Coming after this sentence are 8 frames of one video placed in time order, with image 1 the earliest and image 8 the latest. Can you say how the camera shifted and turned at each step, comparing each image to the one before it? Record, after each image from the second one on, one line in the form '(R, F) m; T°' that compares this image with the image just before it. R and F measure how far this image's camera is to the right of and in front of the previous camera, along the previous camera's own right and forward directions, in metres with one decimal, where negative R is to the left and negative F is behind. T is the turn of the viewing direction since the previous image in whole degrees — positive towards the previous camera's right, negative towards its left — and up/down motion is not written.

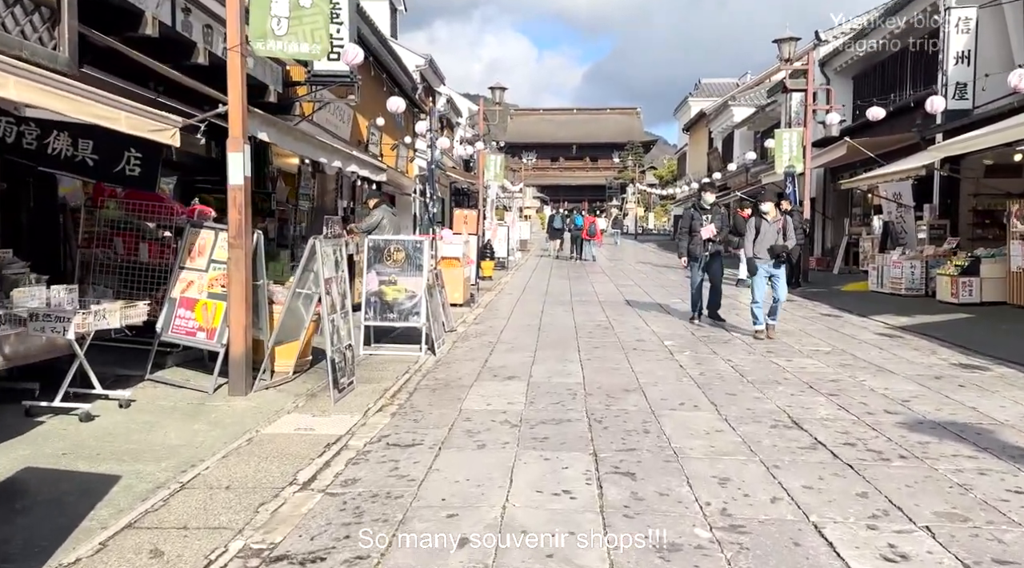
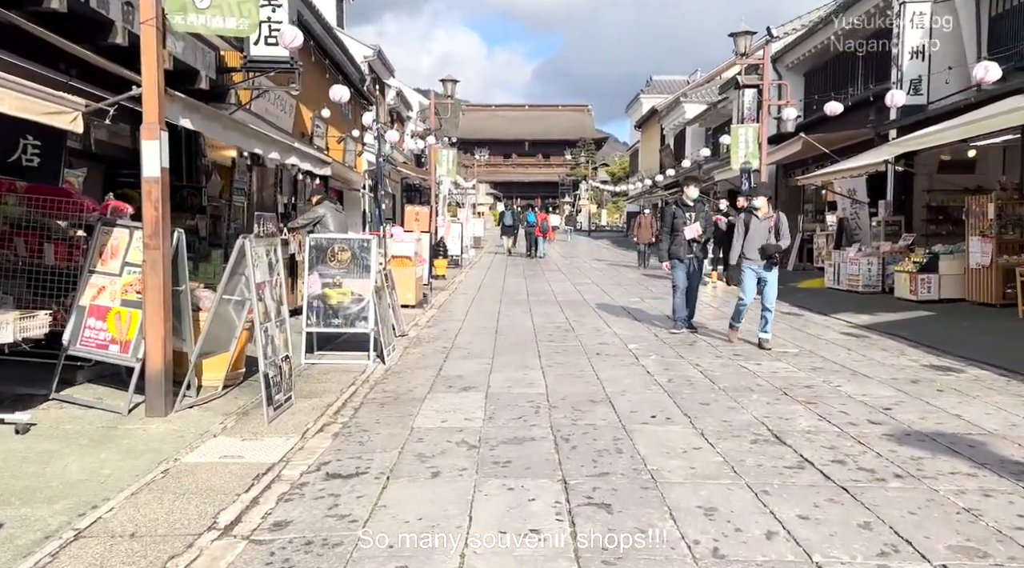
(0.0, +0.5) m; +3°
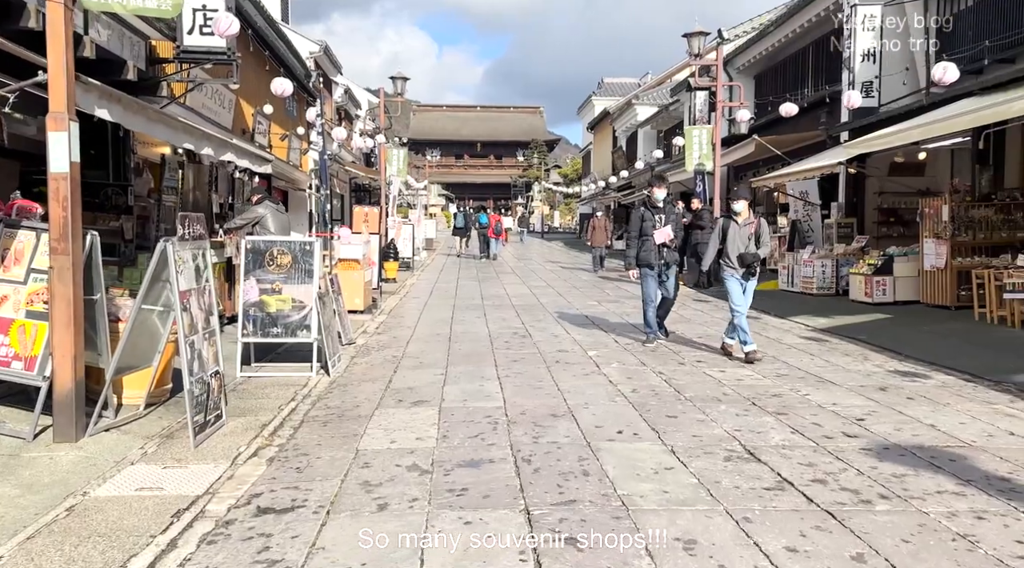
(0.0, +0.4) m; +3°
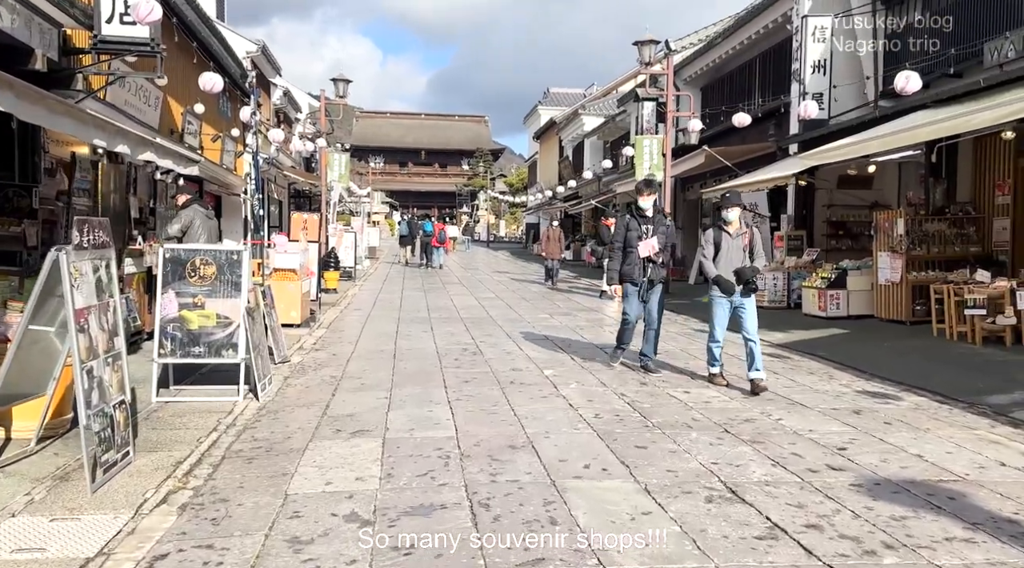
(-0.1, +0.6) m; +4°
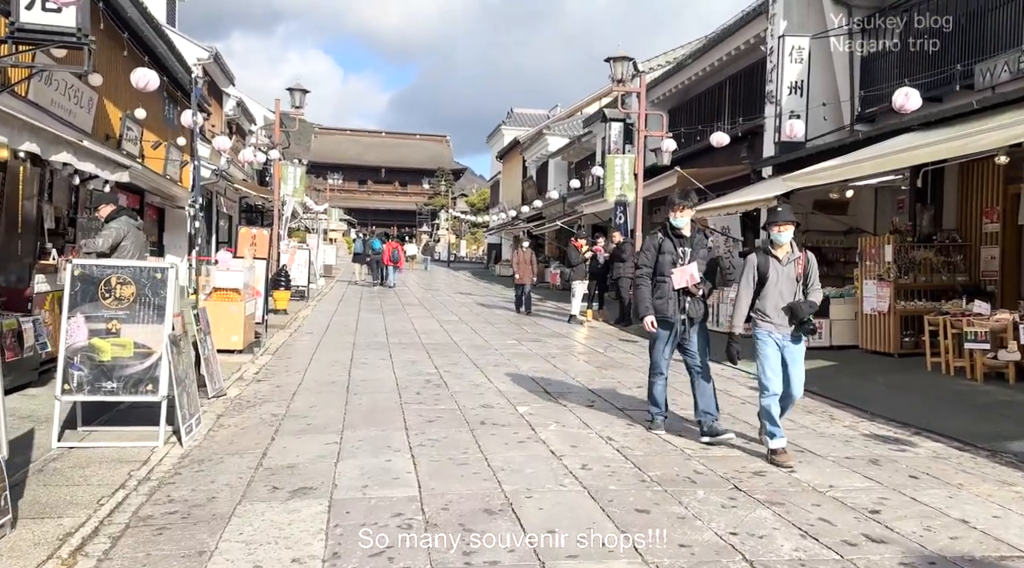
(-0.1, +0.9) m; +3°
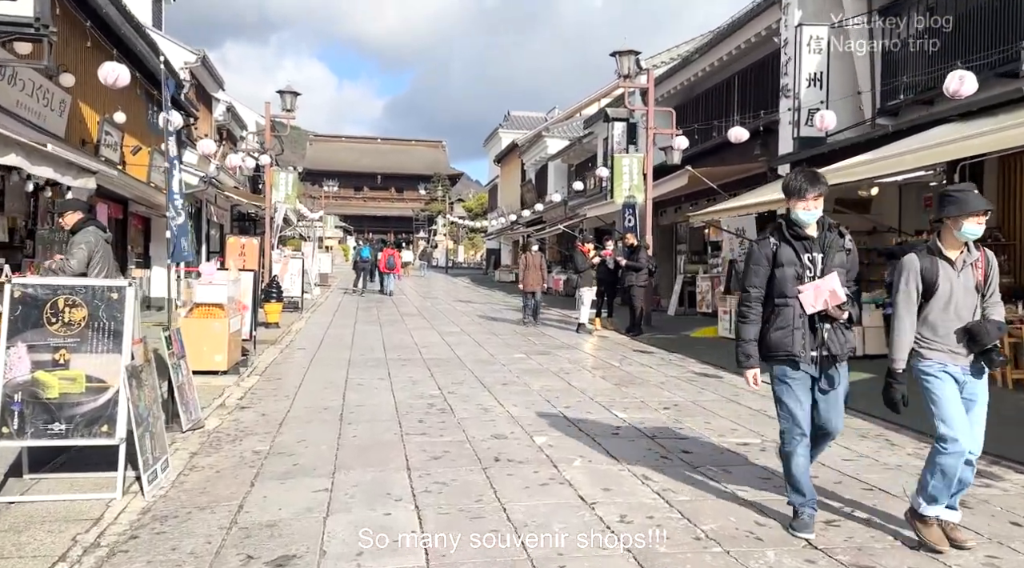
(-0.1, +0.8) m; 0°
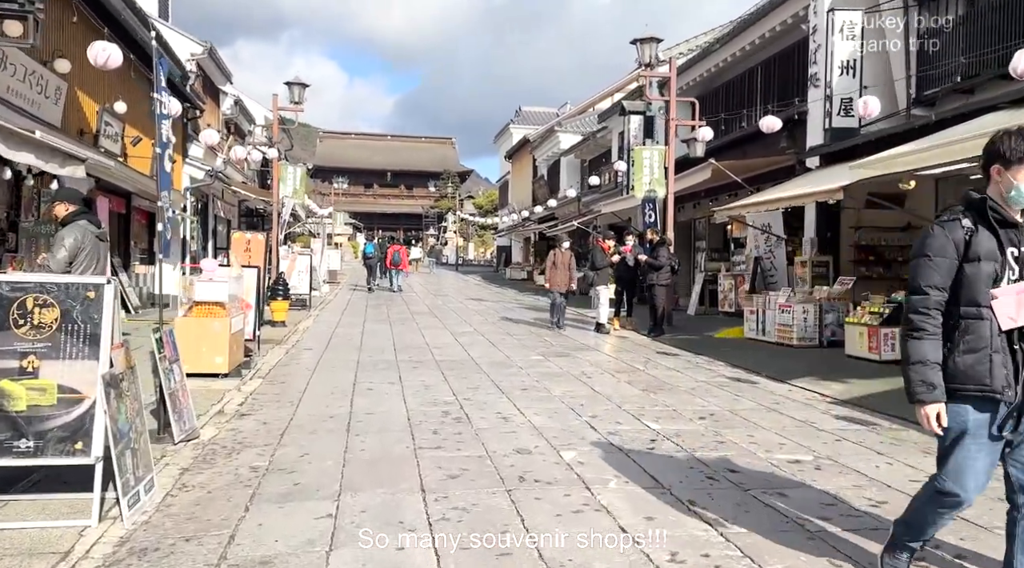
(-0.1, +0.6) m; -1°
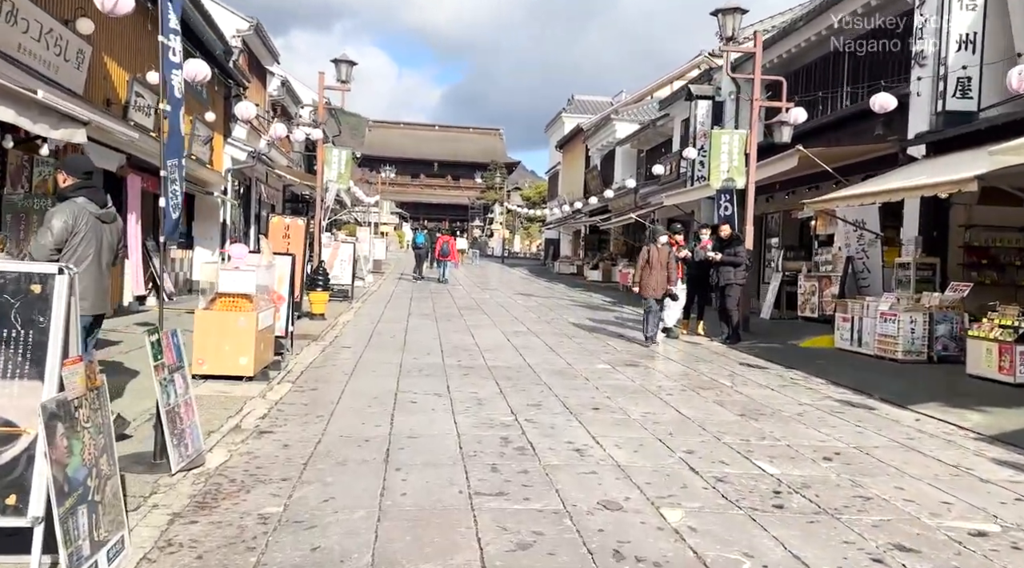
(-0.2, +1.3) m; -3°
